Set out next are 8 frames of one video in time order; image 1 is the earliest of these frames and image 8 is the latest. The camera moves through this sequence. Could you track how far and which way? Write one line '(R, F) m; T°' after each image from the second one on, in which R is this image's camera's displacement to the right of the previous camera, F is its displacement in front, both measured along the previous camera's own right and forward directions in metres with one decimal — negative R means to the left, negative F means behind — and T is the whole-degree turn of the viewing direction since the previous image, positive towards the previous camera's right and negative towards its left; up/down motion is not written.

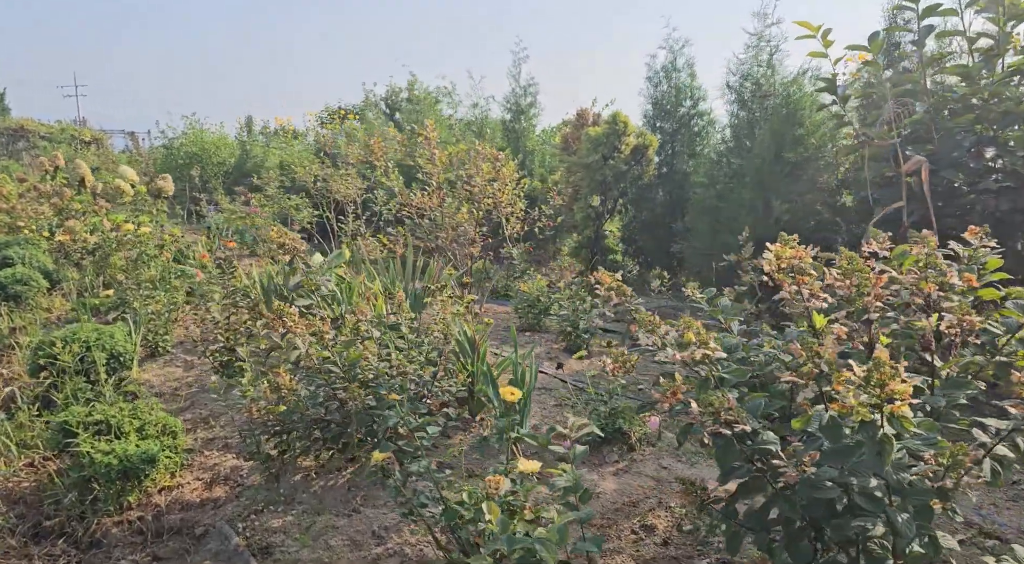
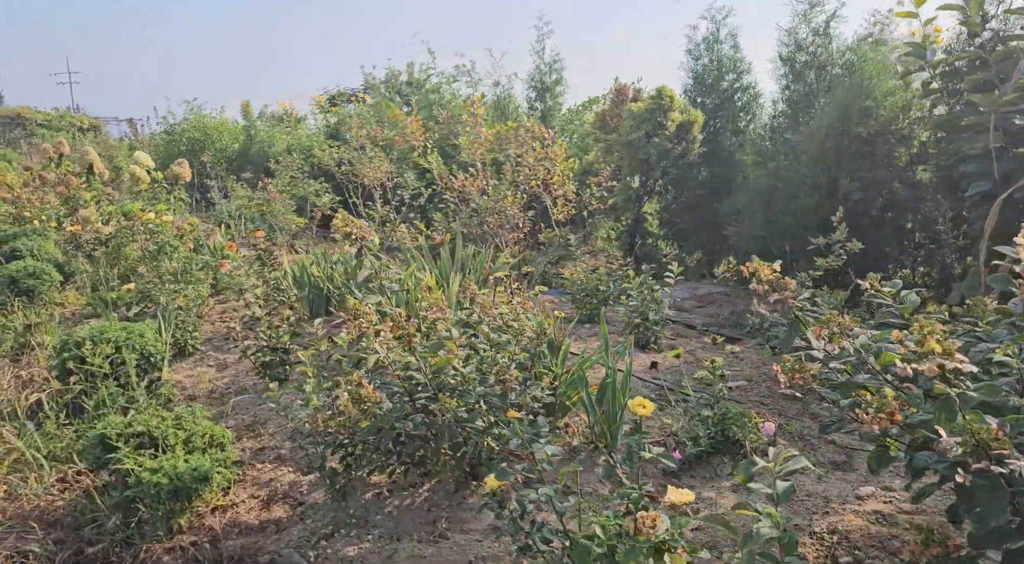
(-0.3, +0.3) m; 0°
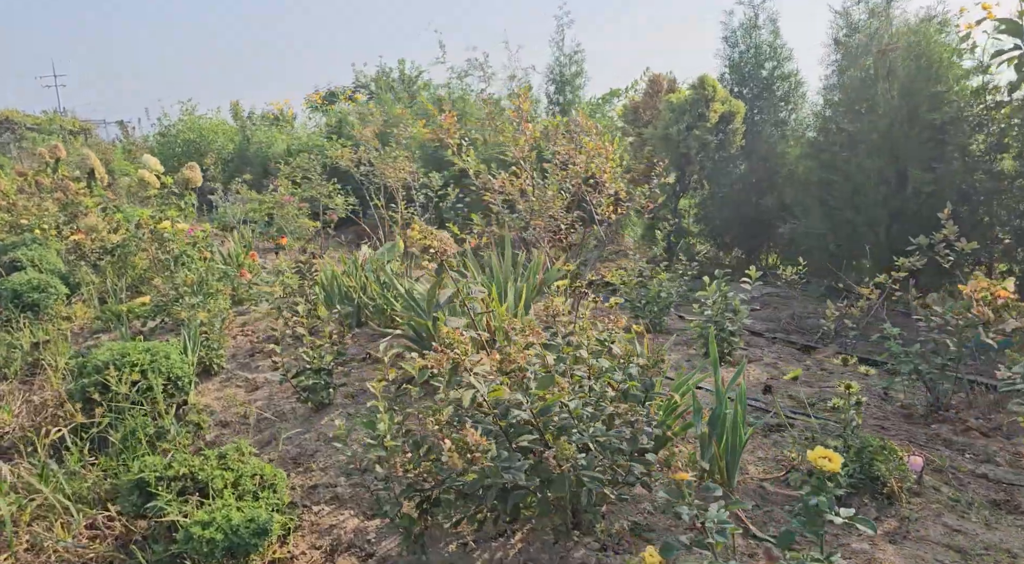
(-0.3, +0.3) m; 0°
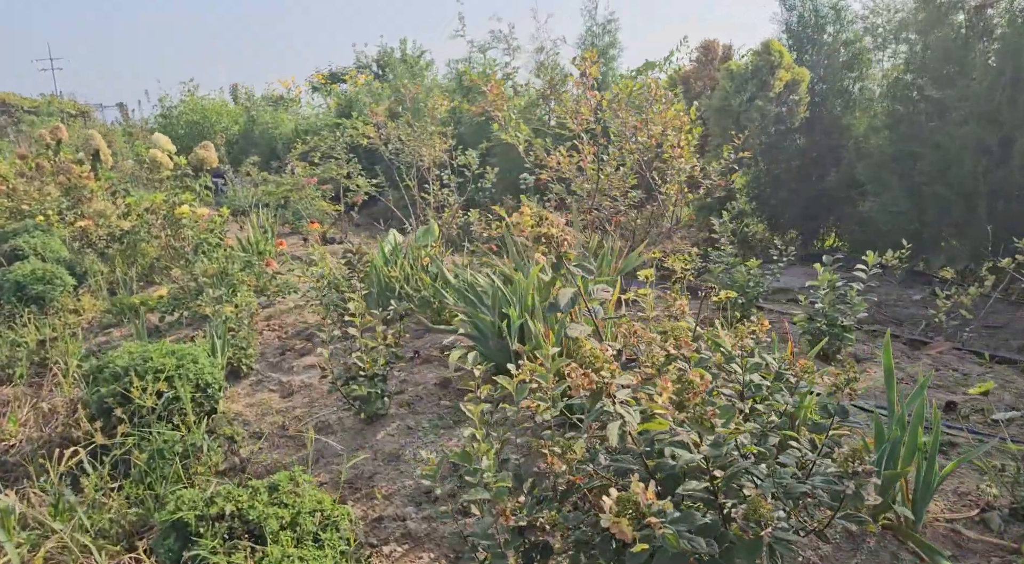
(-0.3, +0.4) m; 0°
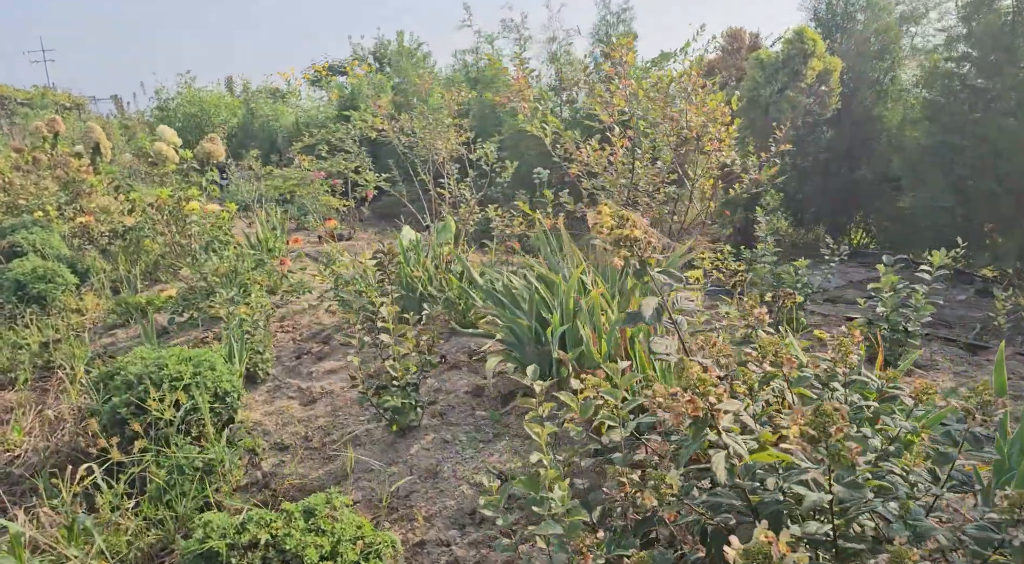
(-0.2, +0.2) m; 0°
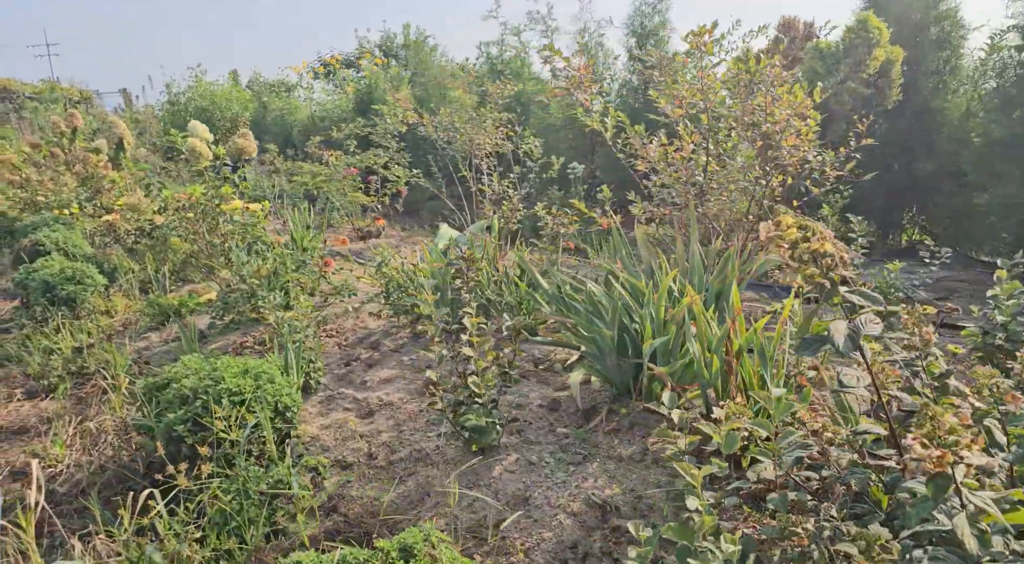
(-0.3, +0.2) m; 0°
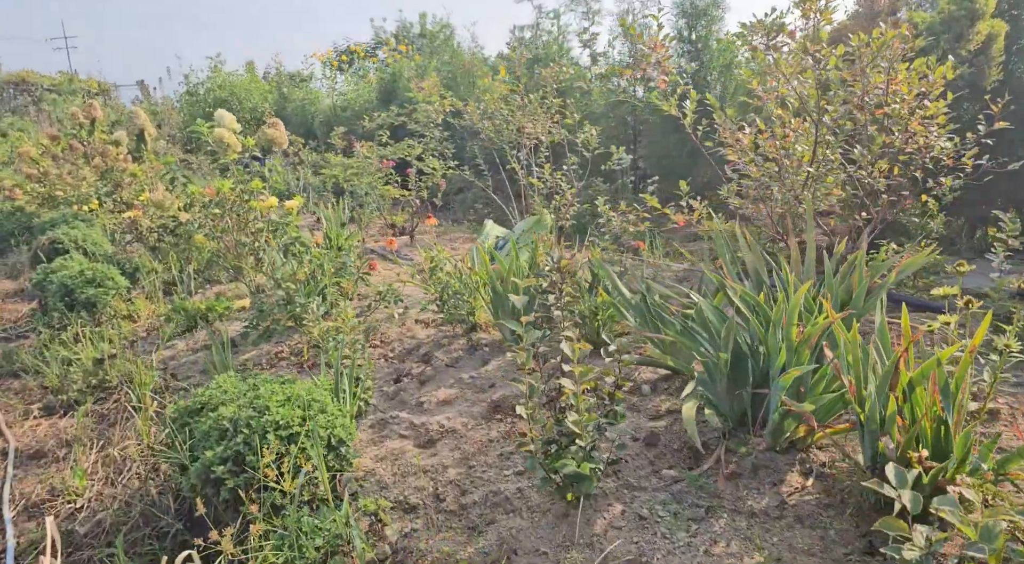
(-0.2, +0.4) m; -1°
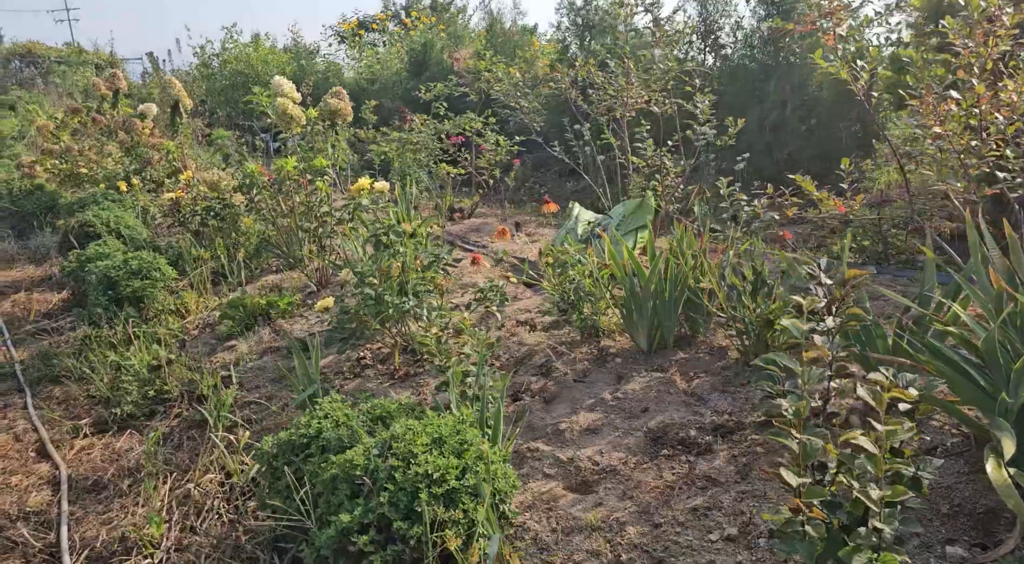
(-0.5, +0.5) m; -1°
